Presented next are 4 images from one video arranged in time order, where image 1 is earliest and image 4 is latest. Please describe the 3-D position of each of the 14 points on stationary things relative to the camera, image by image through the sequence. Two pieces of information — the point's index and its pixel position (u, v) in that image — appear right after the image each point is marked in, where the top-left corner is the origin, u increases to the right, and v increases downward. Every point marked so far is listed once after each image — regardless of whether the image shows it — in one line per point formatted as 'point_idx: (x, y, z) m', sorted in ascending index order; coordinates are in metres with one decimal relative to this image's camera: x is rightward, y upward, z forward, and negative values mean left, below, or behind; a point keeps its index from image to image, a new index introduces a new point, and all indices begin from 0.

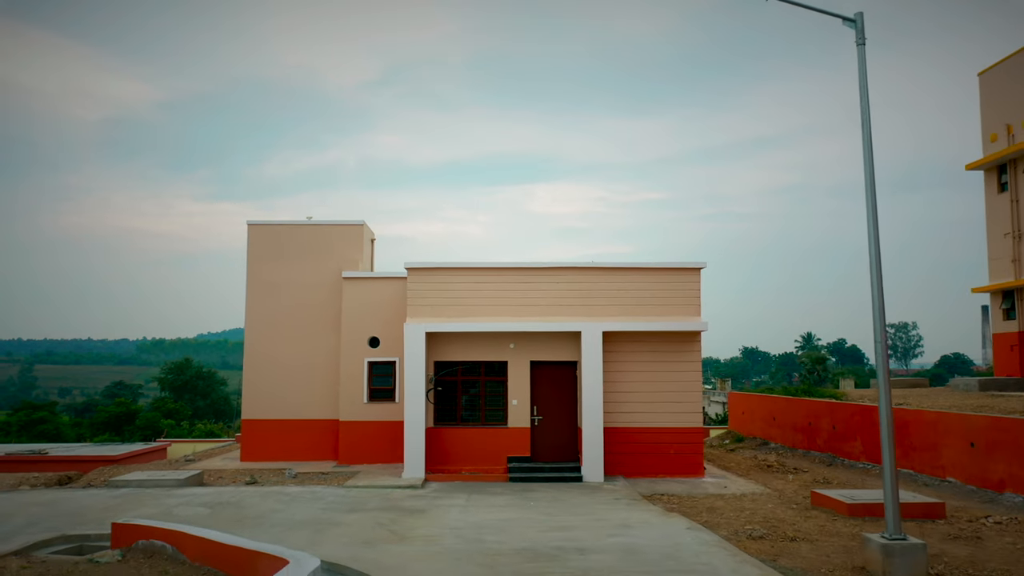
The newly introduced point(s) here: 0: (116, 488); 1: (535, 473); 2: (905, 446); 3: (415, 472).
0: (-7.4, -3.7, +13.6) m
1: (+0.5, -3.8, +14.7) m
2: (+8.2, -3.3, +15.1) m
3: (-2.0, -3.7, +14.5) m
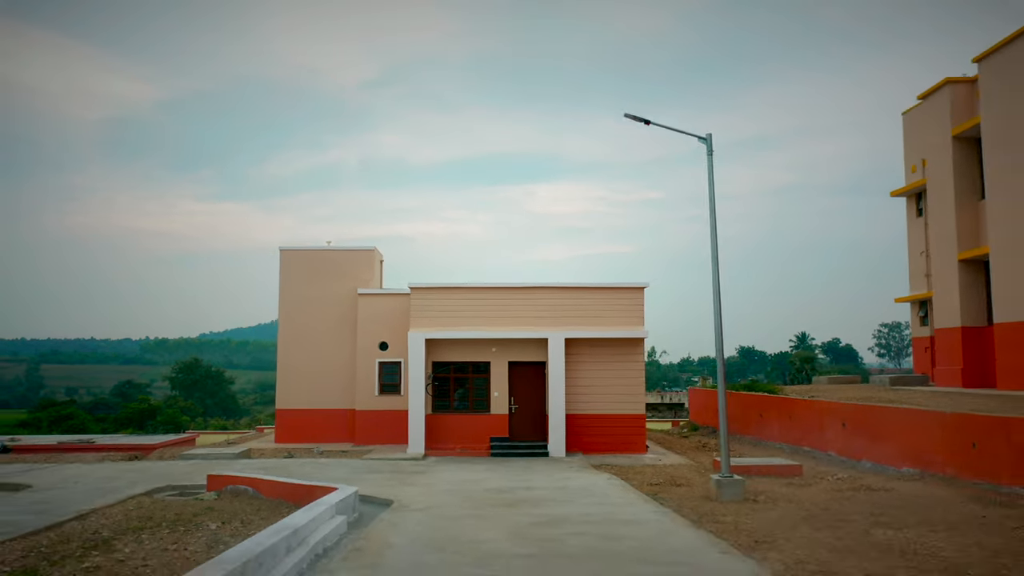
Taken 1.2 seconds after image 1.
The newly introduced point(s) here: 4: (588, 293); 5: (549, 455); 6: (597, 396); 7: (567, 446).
0: (-7.9, -4.2, +17.6) m
1: (0.0, -4.2, +18.7) m
2: (+7.7, -3.7, +19.0) m
3: (-2.4, -4.1, +18.4) m
4: (+2.0, -0.1, +19.3) m
5: (+0.9, -4.2, +18.4) m
6: (+2.3, -2.9, +19.1) m
7: (+1.4, -4.1, +18.8) m
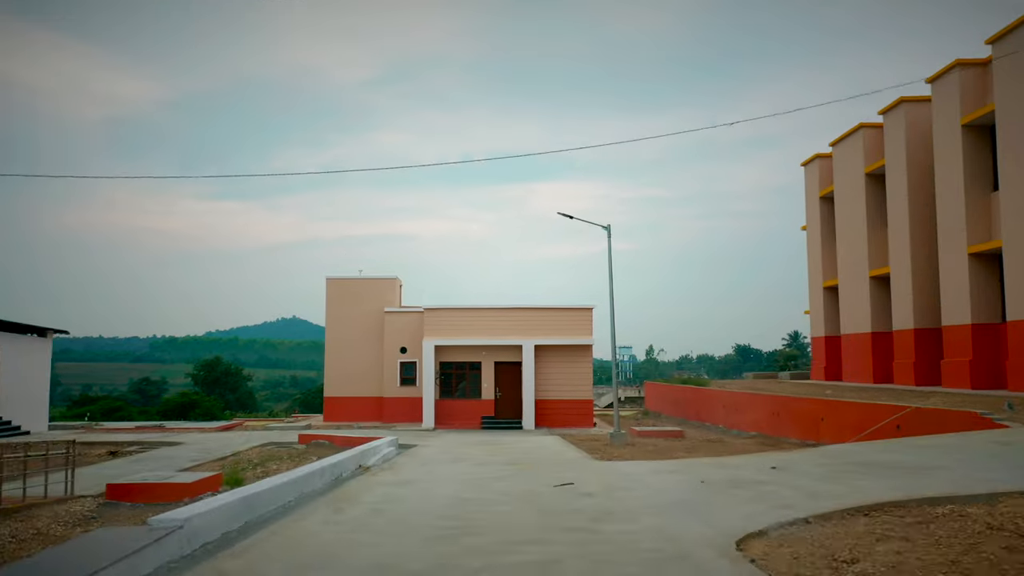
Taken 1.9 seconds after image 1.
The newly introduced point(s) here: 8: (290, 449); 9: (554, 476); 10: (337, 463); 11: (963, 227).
0: (-8.5, -4.9, +25.1) m
1: (-0.6, -4.9, +26.2) m
2: (+7.2, -4.4, +26.5) m
3: (-3.0, -4.8, +25.9) m
4: (+1.5, -0.9, +26.7) m
5: (+0.4, -5.0, +25.8) m
6: (+1.7, -3.6, +26.6) m
7: (+0.9, -4.9, +26.3) m
8: (-6.0, -4.4, +19.6) m
9: (+0.6, -2.7, +10.3) m
10: (-2.8, -2.8, +11.6) m
11: (+11.9, +1.6, +19.0) m
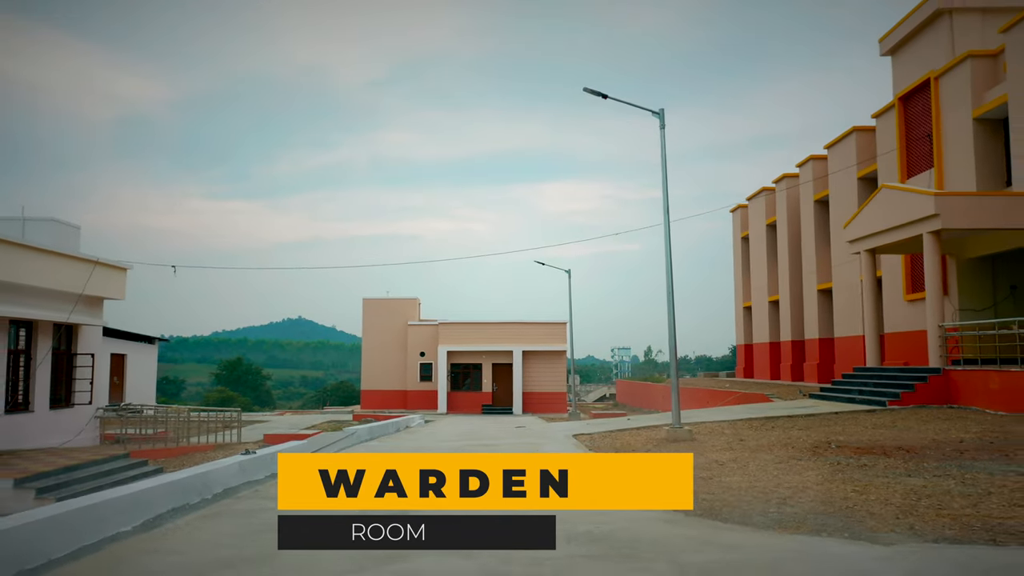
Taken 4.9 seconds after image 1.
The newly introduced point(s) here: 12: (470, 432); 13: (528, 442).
0: (-8.8, -5.9, +33.7) m
1: (-0.9, -5.9, +34.8) m
2: (+6.8, -5.4, +35.0) m
3: (-3.3, -5.8, +34.6) m
4: (+1.2, -1.8, +35.3) m
5: (0.0, -5.9, +34.4) m
6: (+1.4, -4.6, +35.2) m
7: (+0.5, -5.8, +34.9) m
8: (-6.4, -5.3, +28.2) m
9: (+0.2, -3.6, +18.9) m
10: (-3.2, -3.8, +20.3) m
11: (+11.5, +0.7, +27.6) m
12: (-1.1, -3.8, +19.2) m
13: (+0.4, -3.3, +15.9) m
